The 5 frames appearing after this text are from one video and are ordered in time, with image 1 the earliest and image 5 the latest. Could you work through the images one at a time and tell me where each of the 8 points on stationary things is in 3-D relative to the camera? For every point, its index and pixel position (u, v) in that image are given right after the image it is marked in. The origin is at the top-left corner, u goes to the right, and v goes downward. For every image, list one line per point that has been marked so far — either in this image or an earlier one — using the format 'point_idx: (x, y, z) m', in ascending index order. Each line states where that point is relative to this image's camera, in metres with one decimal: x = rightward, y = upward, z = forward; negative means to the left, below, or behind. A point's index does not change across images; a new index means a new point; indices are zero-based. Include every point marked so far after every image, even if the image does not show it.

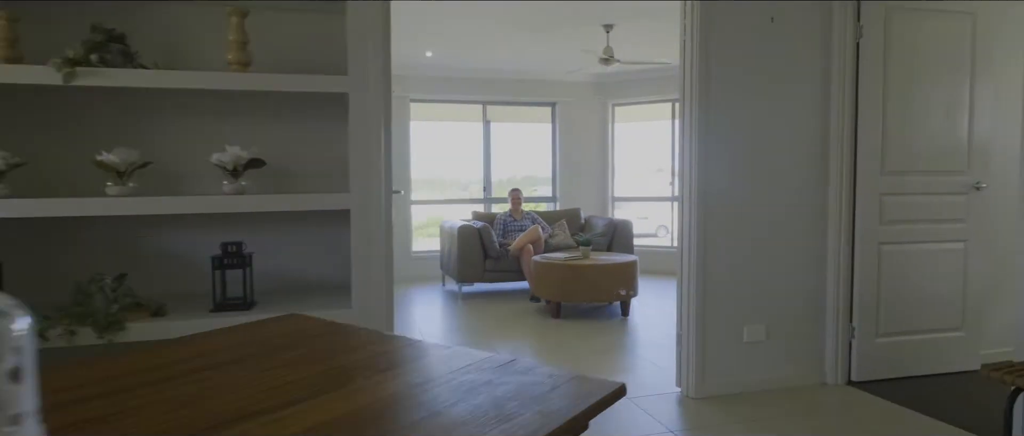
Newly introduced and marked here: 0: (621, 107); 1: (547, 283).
0: (+1.3, +1.3, +6.8) m
1: (+0.3, -0.5, +4.3) m
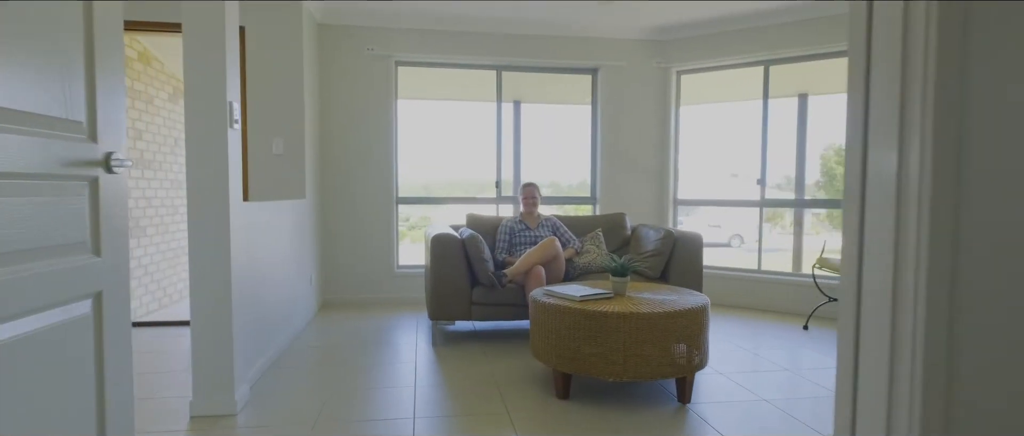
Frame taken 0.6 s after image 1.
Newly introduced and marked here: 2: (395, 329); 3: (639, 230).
0: (+1.5, +1.2, +4.9) m
1: (+0.2, -0.5, +2.5) m
2: (-0.8, -0.8, +3.8) m
3: (+0.9, -0.1, +4.0) m
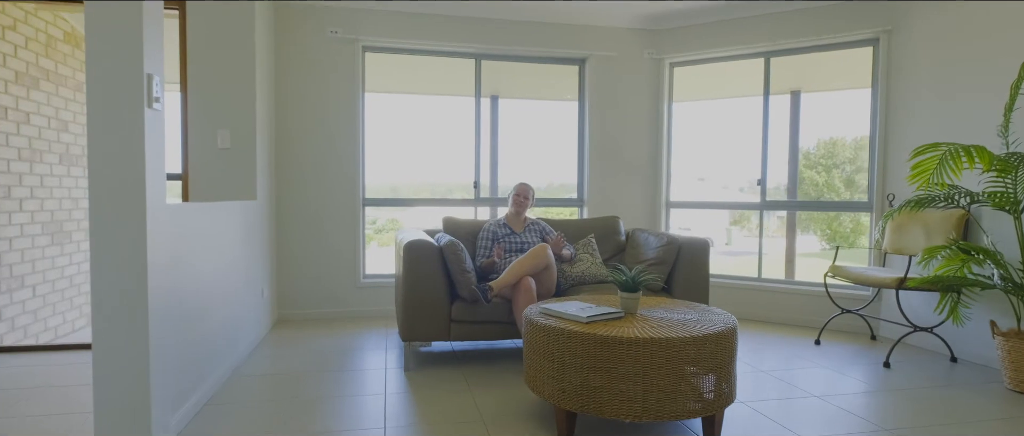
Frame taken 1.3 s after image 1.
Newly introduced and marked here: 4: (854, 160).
0: (+1.4, +1.2, +4.6) m
1: (+0.1, -0.6, +2.1) m
2: (-0.9, -0.8, +3.4) m
3: (+0.8, -0.1, +3.6) m
4: (+2.4, +0.4, +4.0) m
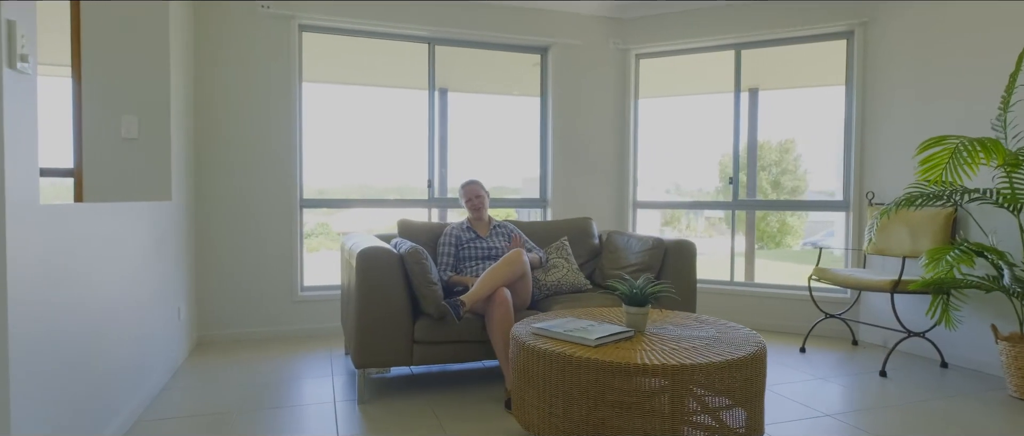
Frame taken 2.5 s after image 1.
0: (+1.0, +1.2, +4.3) m
1: (+0.1, -0.6, +1.7) m
2: (-1.1, -0.8, +2.8) m
3: (+0.6, -0.1, +3.3) m
4: (+2.2, +0.4, +3.8) m
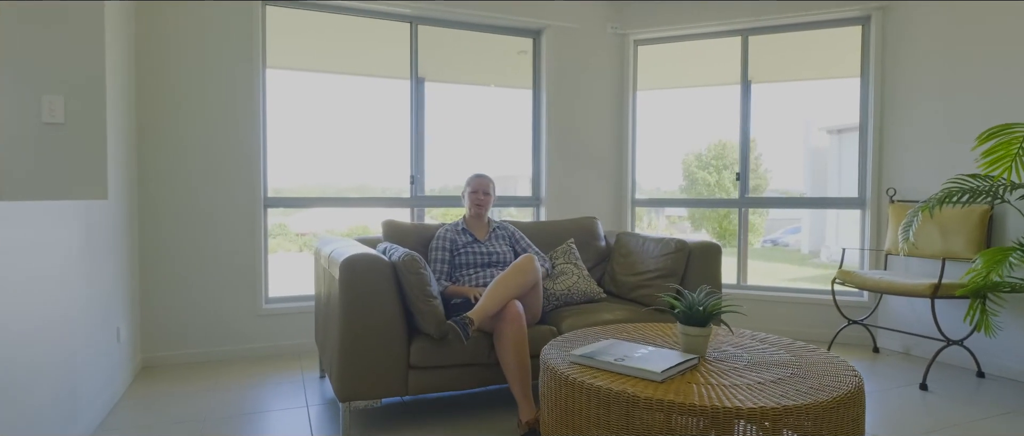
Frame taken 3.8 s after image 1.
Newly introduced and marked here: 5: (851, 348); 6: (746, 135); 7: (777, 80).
0: (+1.0, +1.2, +4.0) m
1: (+0.2, -0.6, +1.4) m
2: (-1.0, -0.8, +2.4) m
3: (+0.6, -0.1, +2.9) m
4: (+2.1, +0.4, +3.6) m
5: (+2.0, -0.8, +3.3) m
6: (+1.6, +0.6, +3.8) m
7: (+1.8, +0.9, +3.8) m
